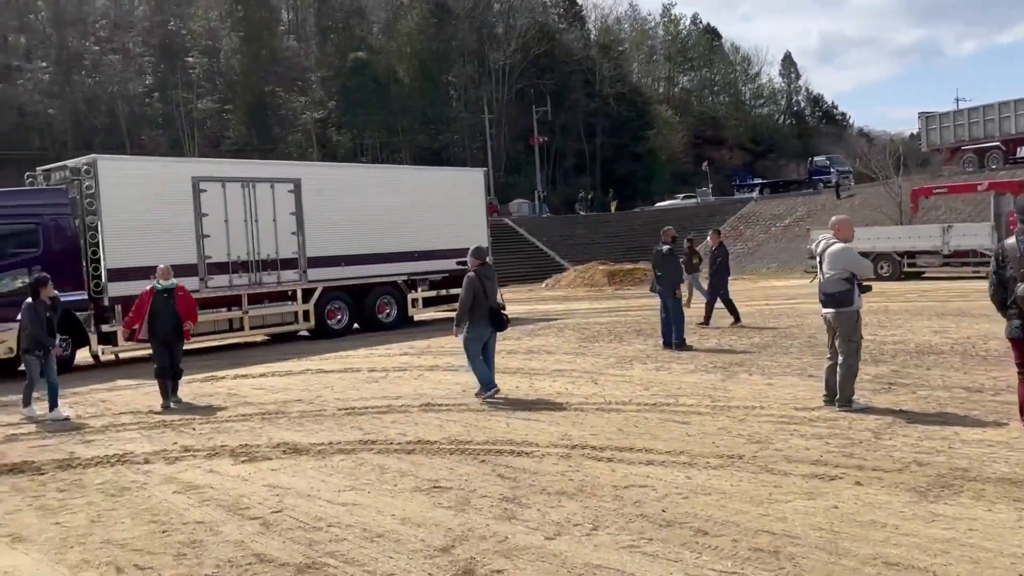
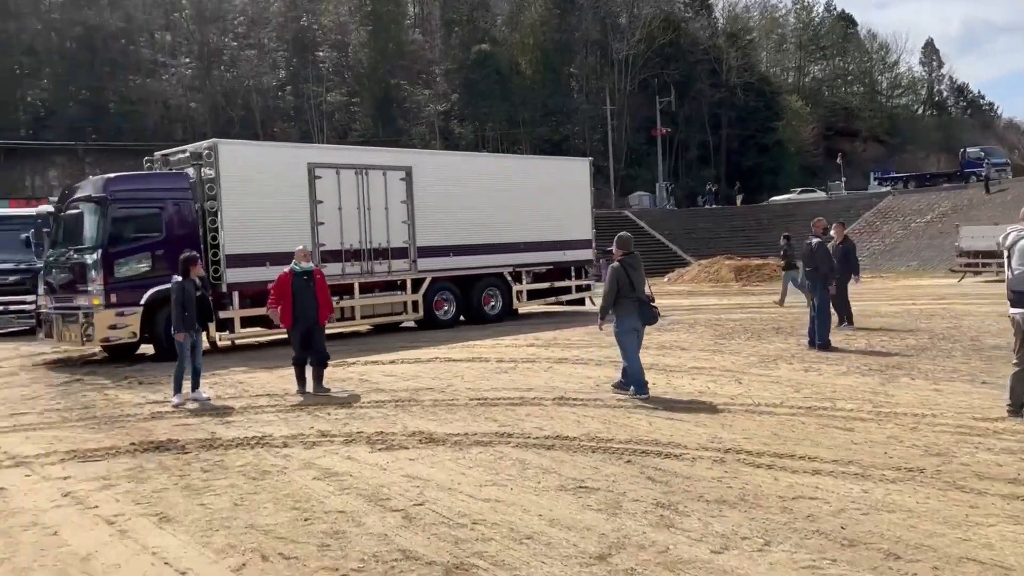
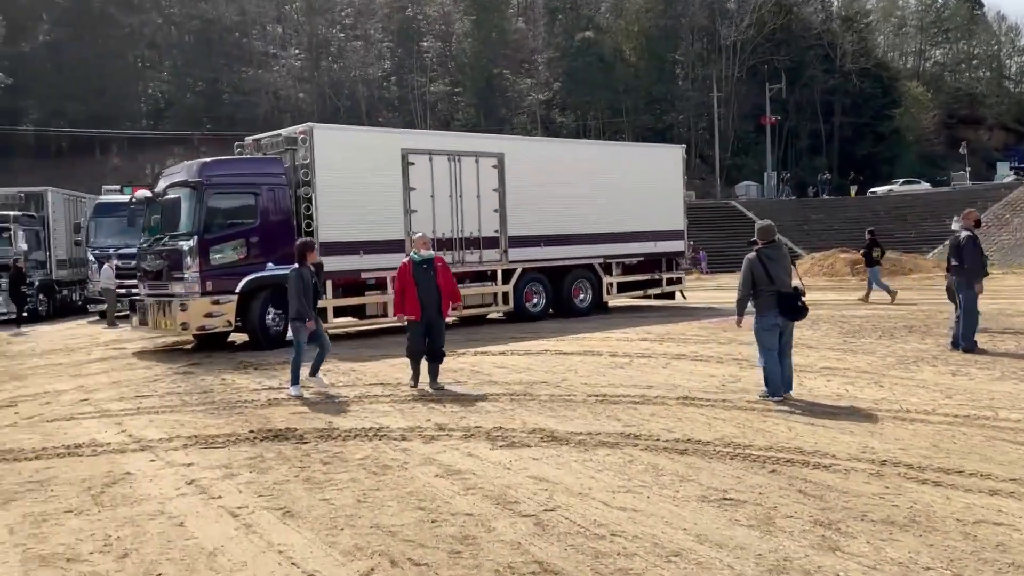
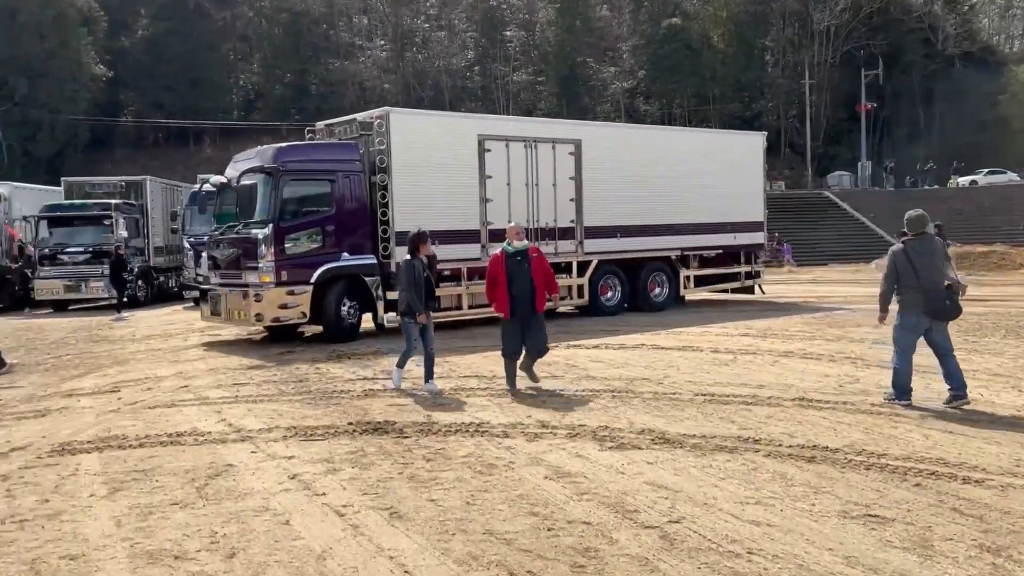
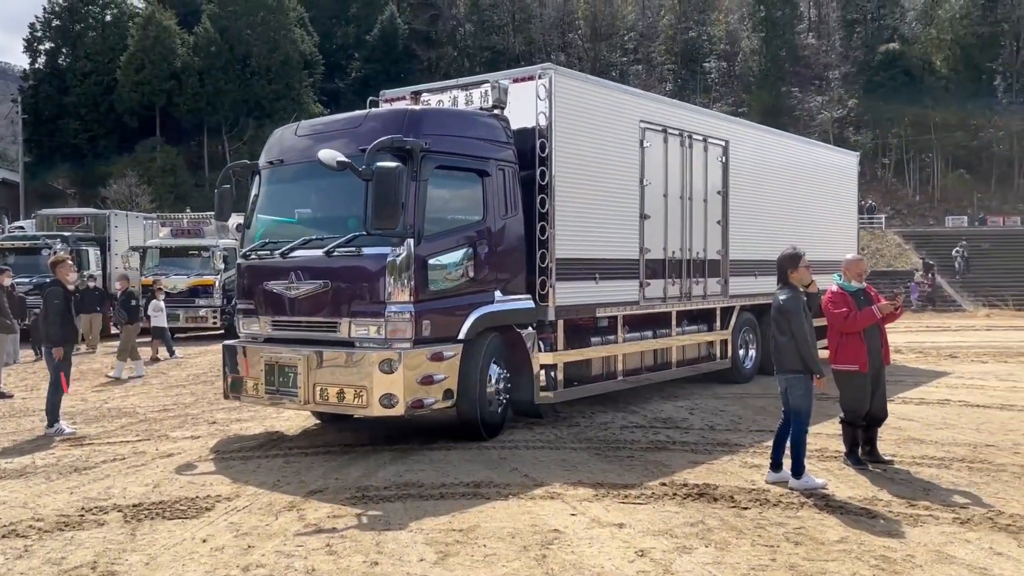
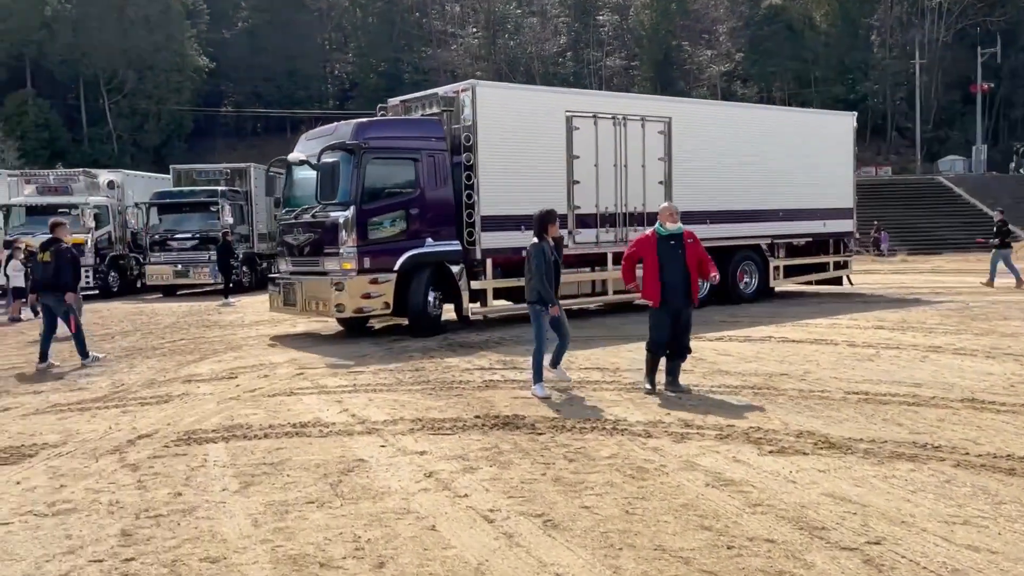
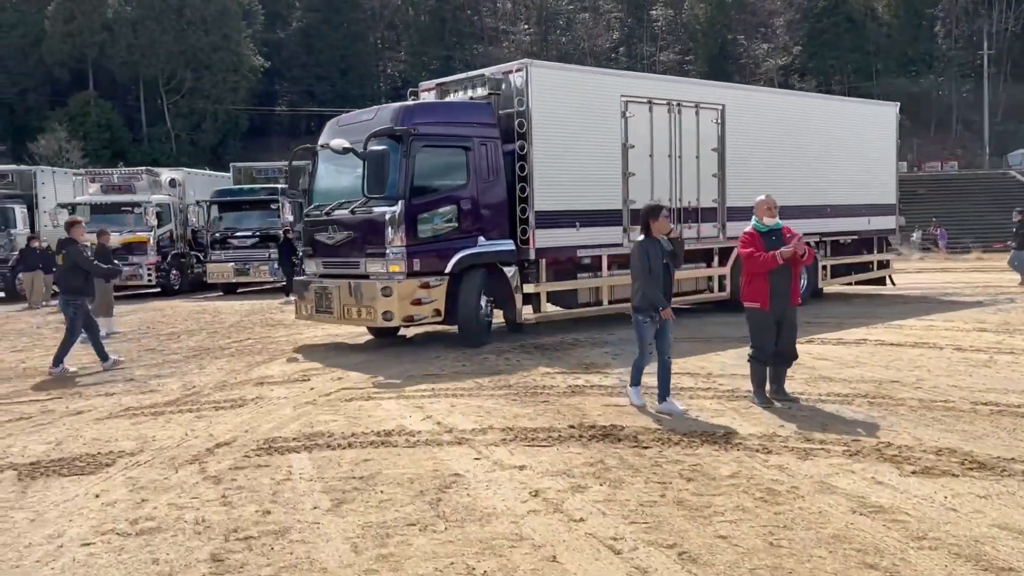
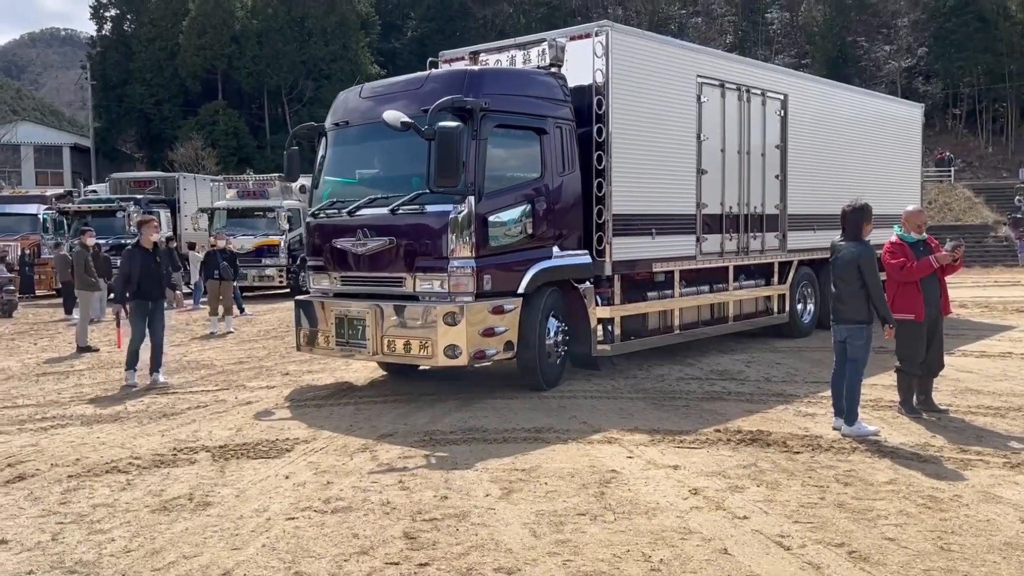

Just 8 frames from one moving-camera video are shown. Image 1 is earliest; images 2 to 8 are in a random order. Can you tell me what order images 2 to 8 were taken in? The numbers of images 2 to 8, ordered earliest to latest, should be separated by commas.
2, 3, 4, 6, 7, 8, 5
